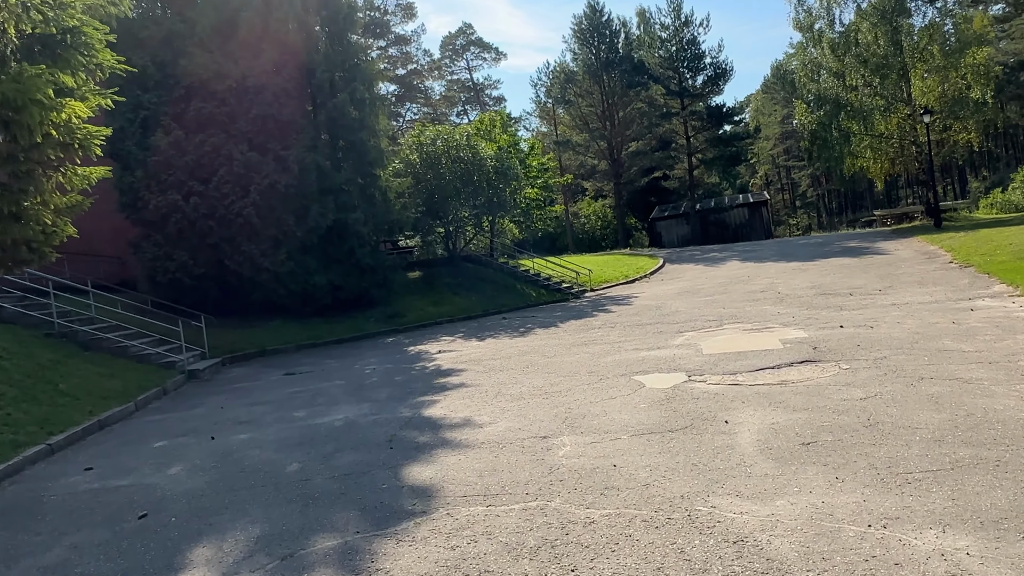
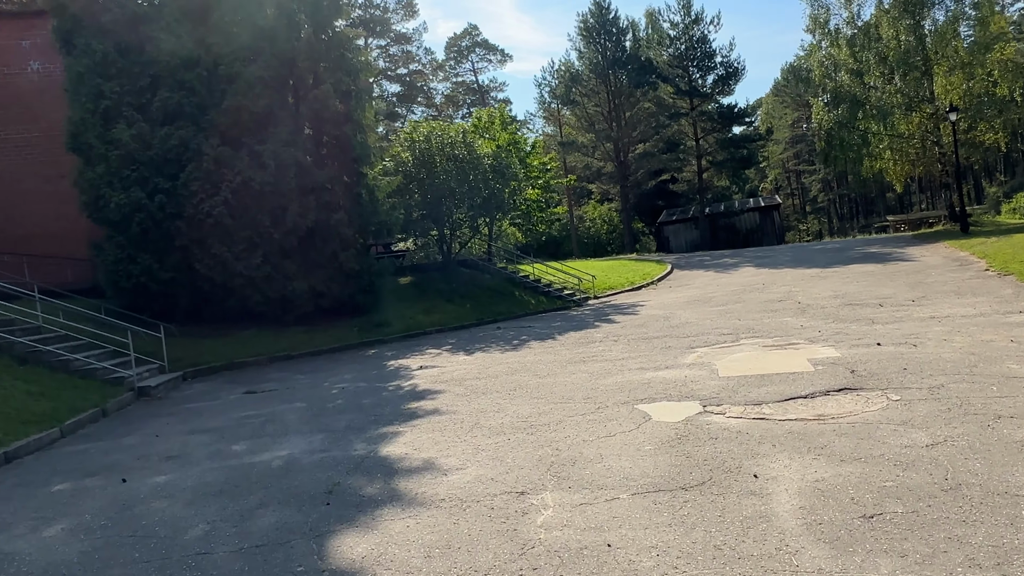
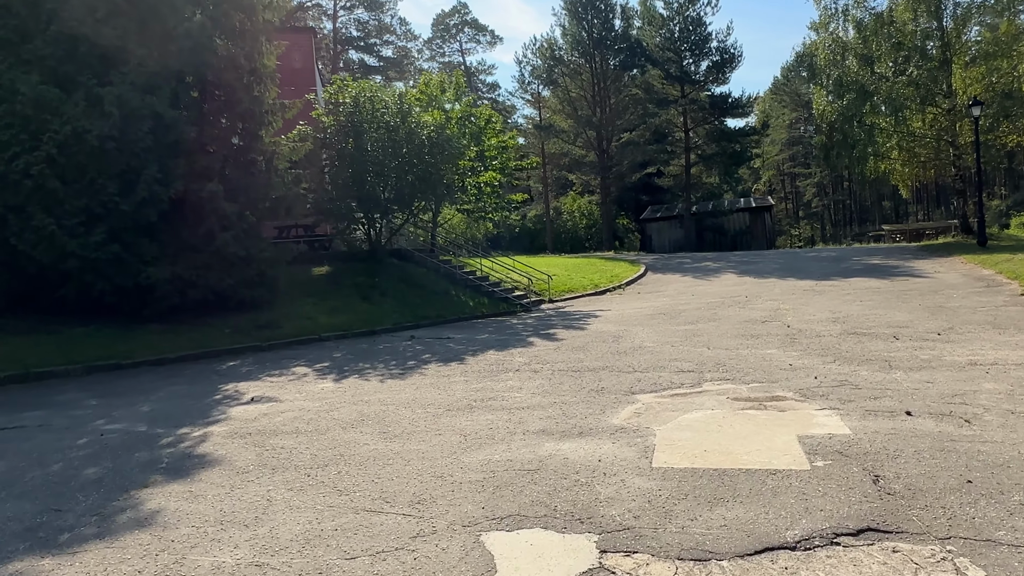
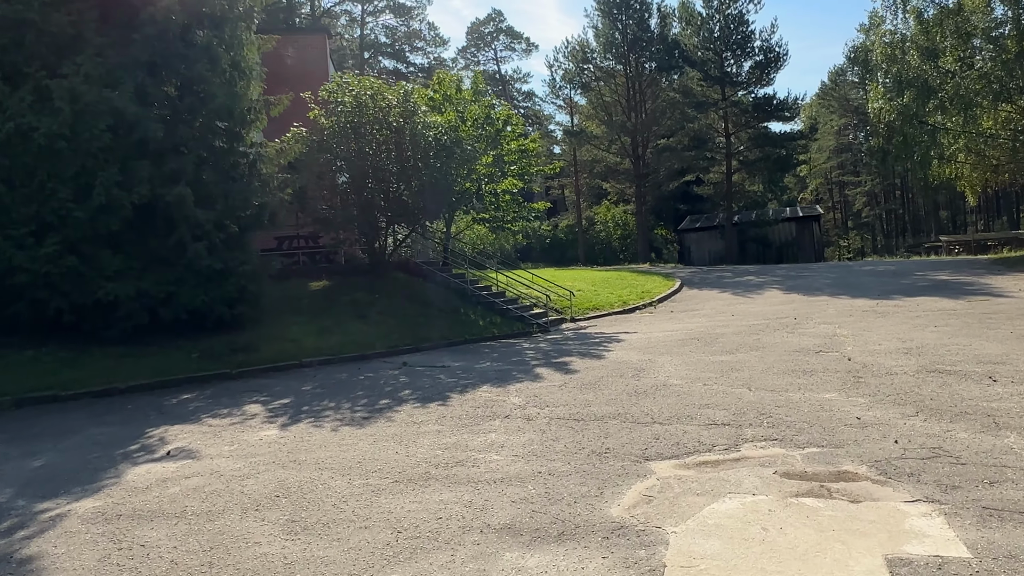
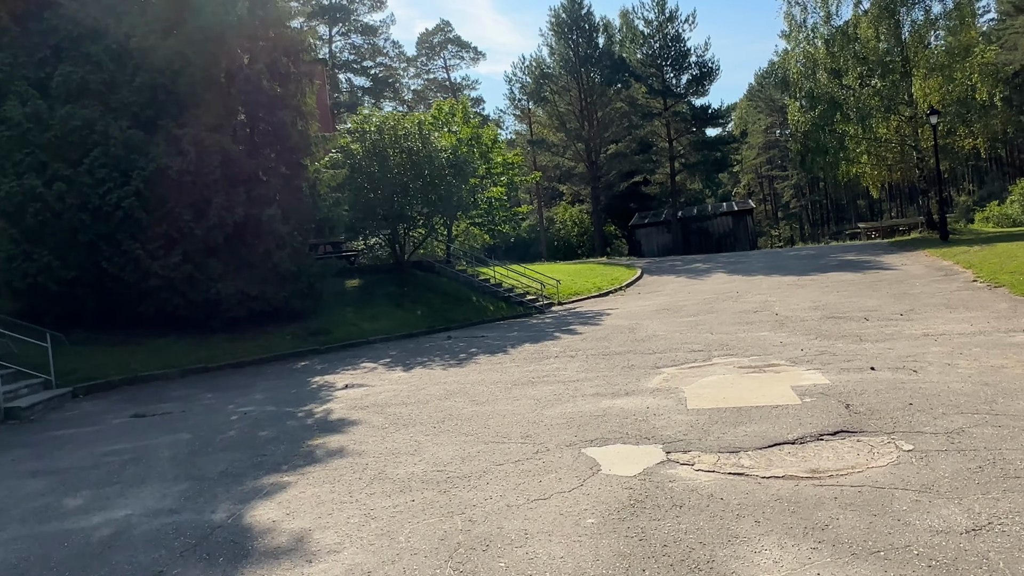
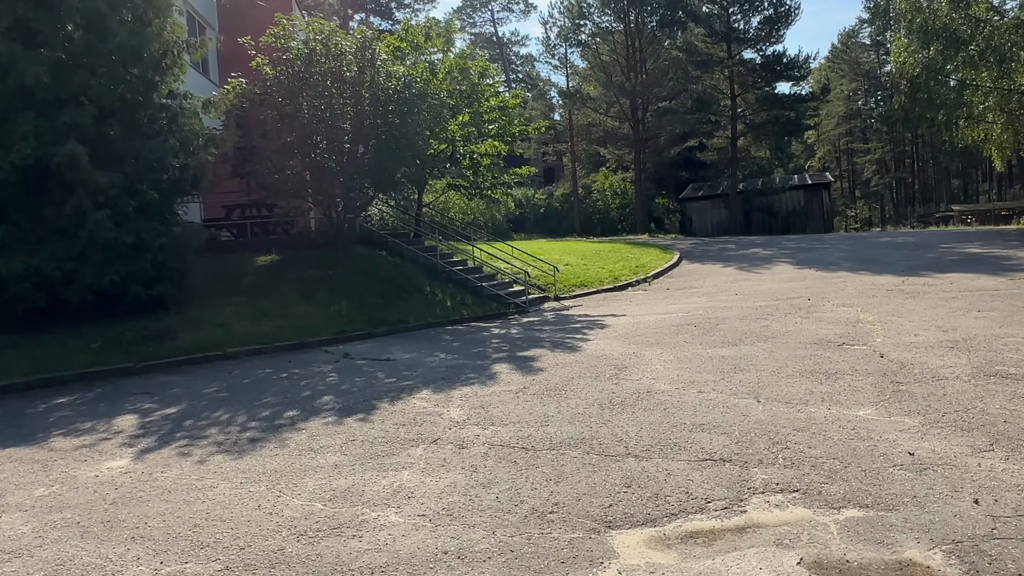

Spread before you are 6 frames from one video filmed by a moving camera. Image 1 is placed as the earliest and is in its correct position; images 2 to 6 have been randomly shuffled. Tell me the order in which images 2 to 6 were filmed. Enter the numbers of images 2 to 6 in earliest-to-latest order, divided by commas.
2, 5, 3, 4, 6
